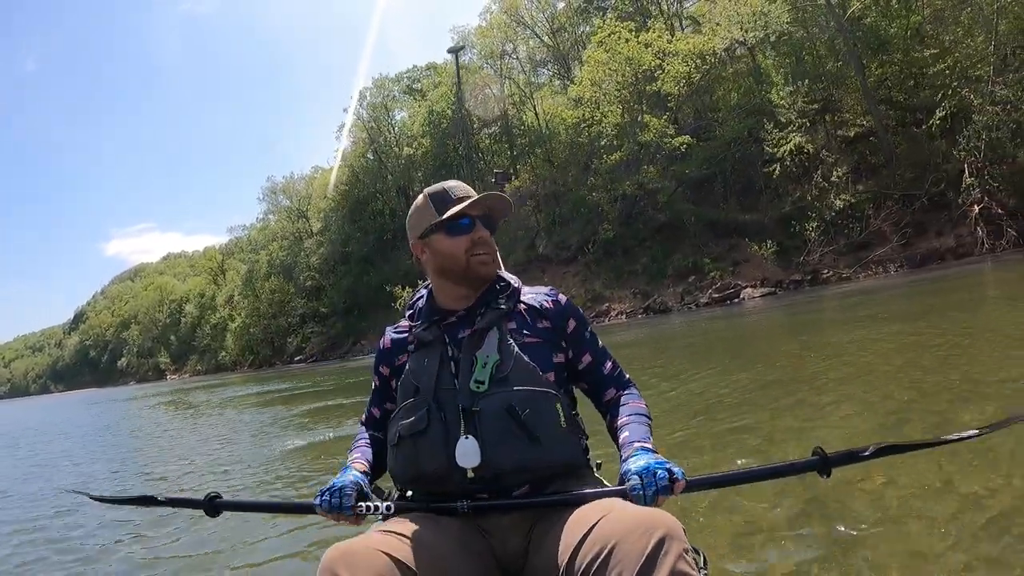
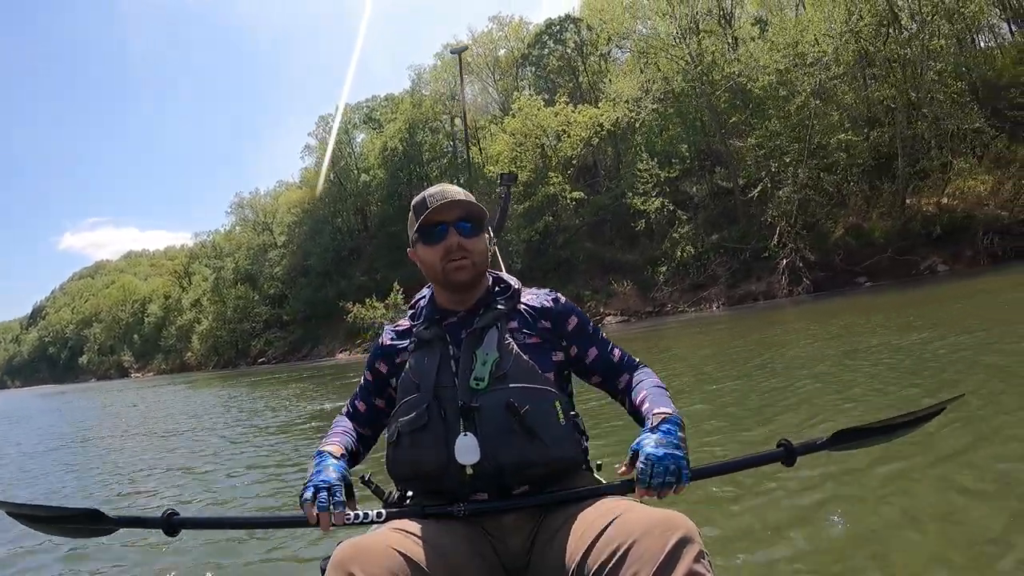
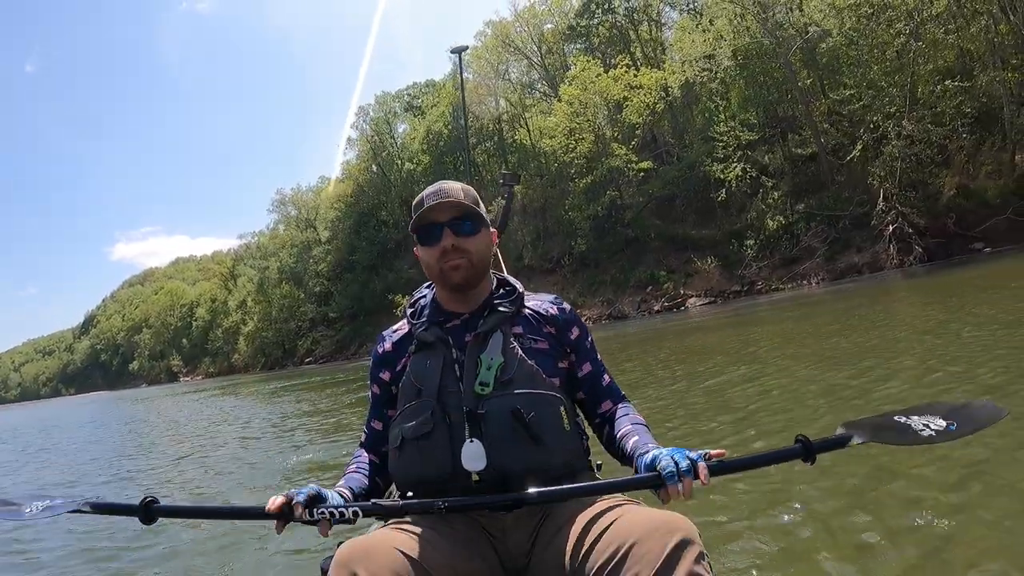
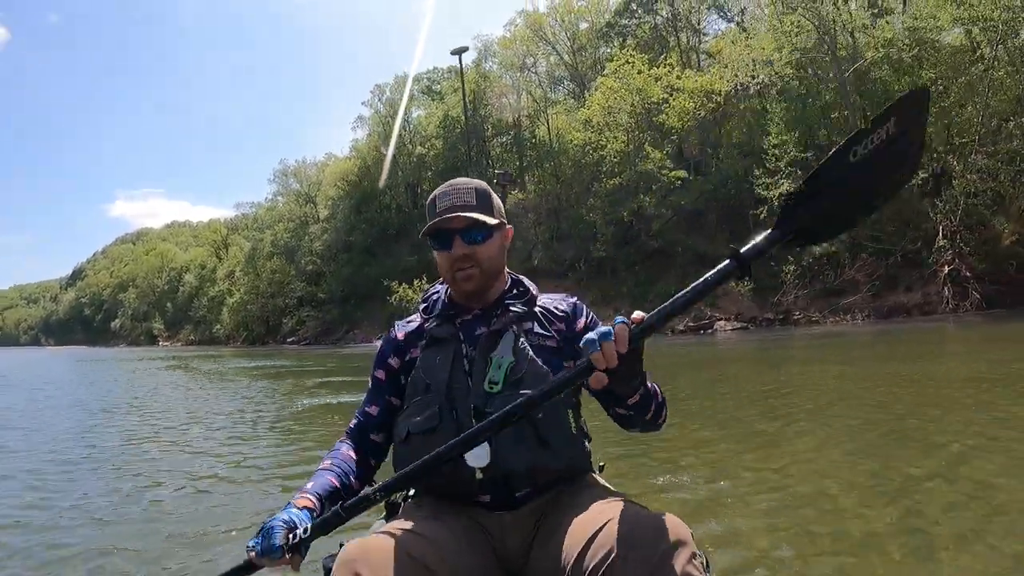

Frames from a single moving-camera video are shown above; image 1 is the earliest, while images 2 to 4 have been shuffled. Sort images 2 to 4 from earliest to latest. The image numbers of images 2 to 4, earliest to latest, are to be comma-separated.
4, 3, 2
